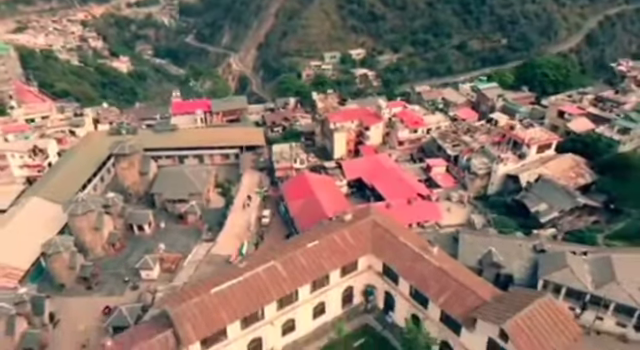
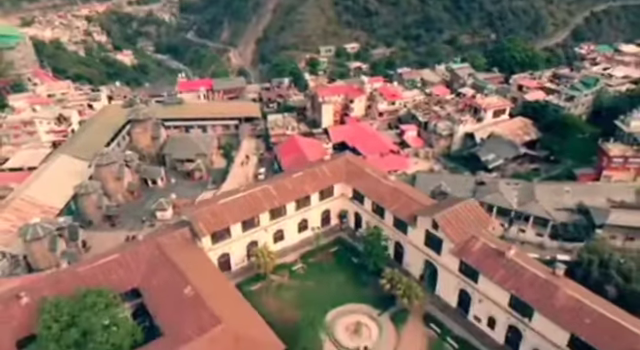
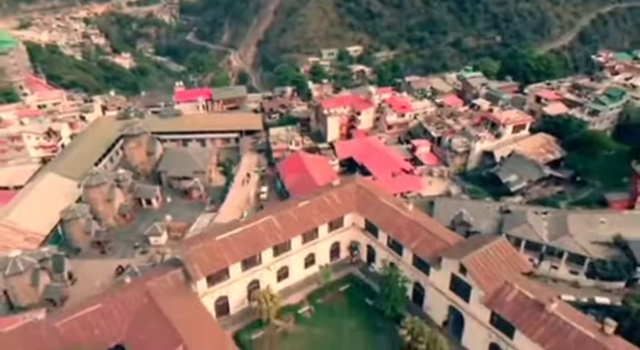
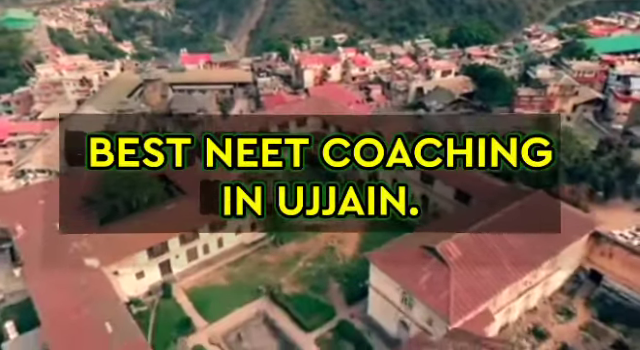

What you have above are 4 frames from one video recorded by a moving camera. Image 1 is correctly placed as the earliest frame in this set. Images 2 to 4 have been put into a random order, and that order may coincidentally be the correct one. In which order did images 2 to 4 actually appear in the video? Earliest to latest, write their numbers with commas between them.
3, 2, 4
